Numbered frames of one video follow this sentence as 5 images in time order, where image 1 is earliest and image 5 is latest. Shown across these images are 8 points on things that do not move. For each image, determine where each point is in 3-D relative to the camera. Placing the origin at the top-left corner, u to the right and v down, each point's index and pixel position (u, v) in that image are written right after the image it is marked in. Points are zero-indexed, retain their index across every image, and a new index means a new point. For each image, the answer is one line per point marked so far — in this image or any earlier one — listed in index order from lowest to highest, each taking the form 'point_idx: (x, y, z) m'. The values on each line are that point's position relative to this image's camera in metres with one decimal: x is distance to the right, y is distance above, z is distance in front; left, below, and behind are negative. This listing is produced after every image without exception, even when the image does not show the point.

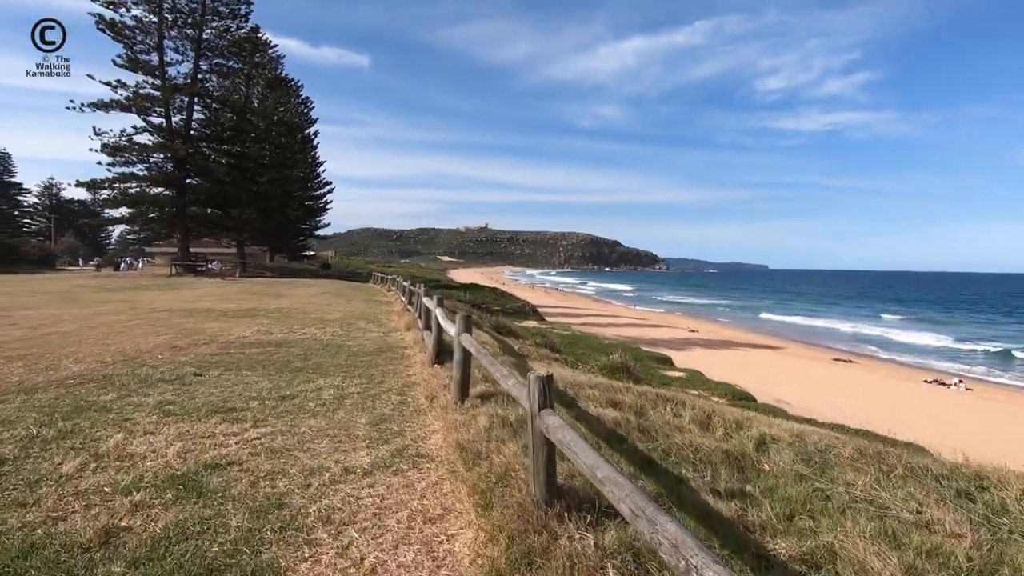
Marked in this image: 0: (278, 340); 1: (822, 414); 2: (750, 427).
0: (-3.0, -0.7, +6.8) m
1: (+11.1, -4.4, +19.6) m
2: (+1.4, -0.8, +3.1) m
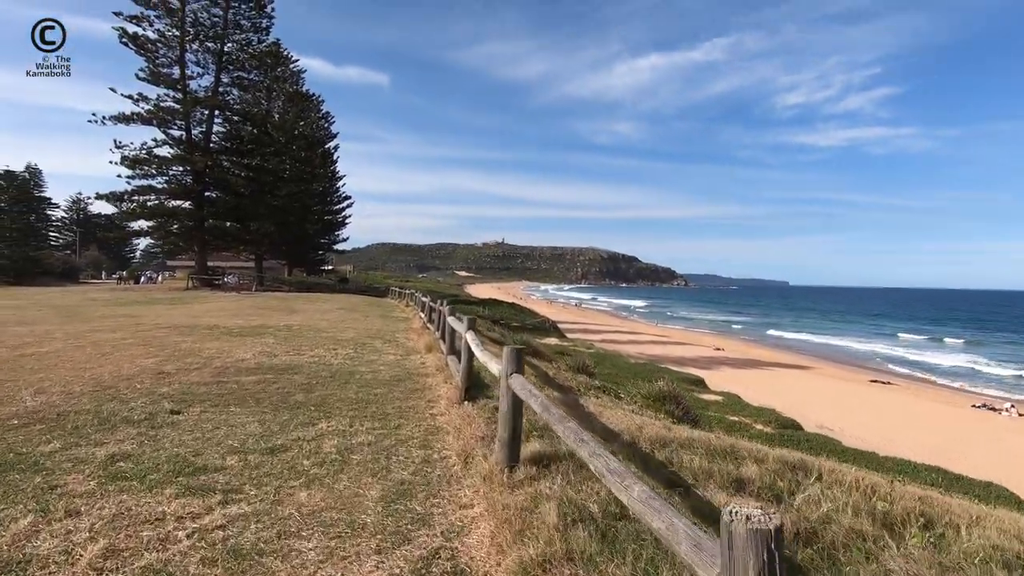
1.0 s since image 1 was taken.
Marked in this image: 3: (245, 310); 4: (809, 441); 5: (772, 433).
0: (-2.5, -0.9, +5.9) m
1: (+11.9, -5.0, +18.2) m
2: (+1.7, -0.9, +2.1) m
3: (-7.4, -0.6, +15.0) m
4: (+6.8, -3.6, +12.6) m
5: (+6.1, -3.5, +12.9) m
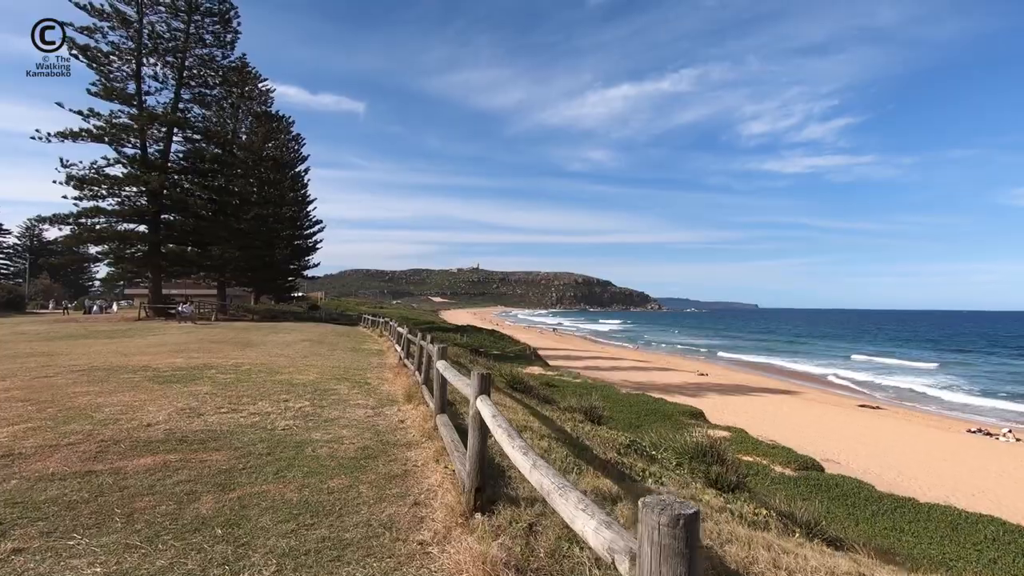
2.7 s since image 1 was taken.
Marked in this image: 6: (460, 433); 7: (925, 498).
0: (-2.4, -1.2, +4.2) m
1: (+11.4, -5.7, +16.9) m
2: (+2.0, -1.0, +0.5) m
3: (-7.7, -1.4, +13.0) m
4: (+6.6, -4.1, +11.1) m
5: (+6.0, -4.0, +11.4) m
6: (-0.4, -1.2, +4.2) m
7: (+10.7, -5.4, +14.1) m
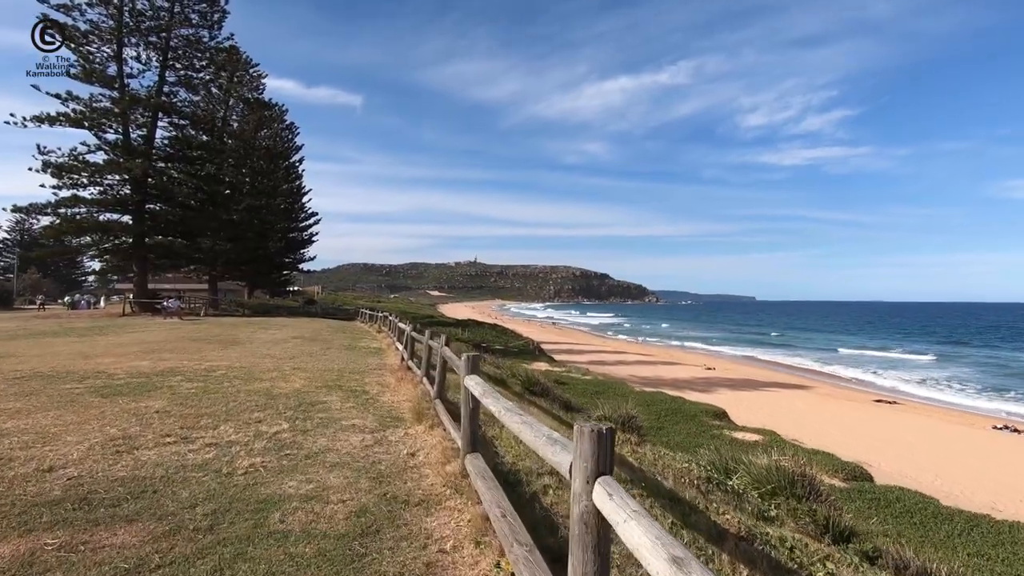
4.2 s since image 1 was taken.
0: (-2.1, -1.1, +2.8) m
1: (+11.8, -5.4, +15.6) m
2: (+2.4, -0.9, -0.8) m
3: (-7.4, -1.2, +11.6) m
4: (+7.0, -3.9, +9.8) m
5: (+6.3, -3.8, +10.1) m
6: (0.0, -1.0, +2.9) m
7: (+11.0, -5.1, +12.8) m
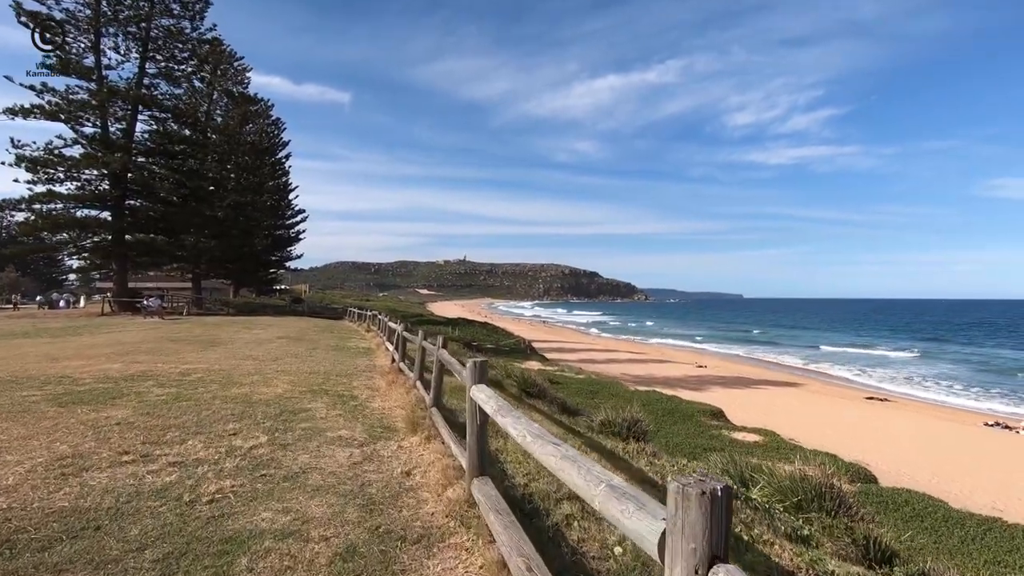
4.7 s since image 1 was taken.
0: (-2.0, -1.0, +2.3) m
1: (+11.6, -5.4, +15.4) m
2: (+2.5, -0.9, -1.2) m
3: (-7.5, -1.2, +11.0) m
4: (+6.9, -3.8, +9.5) m
5: (+6.2, -3.7, +9.8) m
6: (0.0, -1.0, +2.4) m
7: (+10.9, -5.1, +12.6) m
